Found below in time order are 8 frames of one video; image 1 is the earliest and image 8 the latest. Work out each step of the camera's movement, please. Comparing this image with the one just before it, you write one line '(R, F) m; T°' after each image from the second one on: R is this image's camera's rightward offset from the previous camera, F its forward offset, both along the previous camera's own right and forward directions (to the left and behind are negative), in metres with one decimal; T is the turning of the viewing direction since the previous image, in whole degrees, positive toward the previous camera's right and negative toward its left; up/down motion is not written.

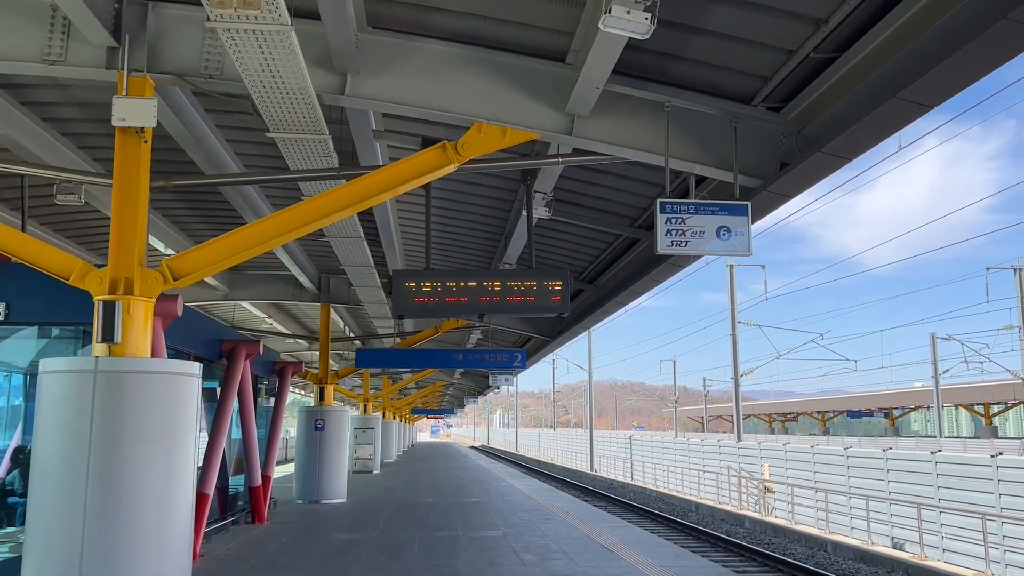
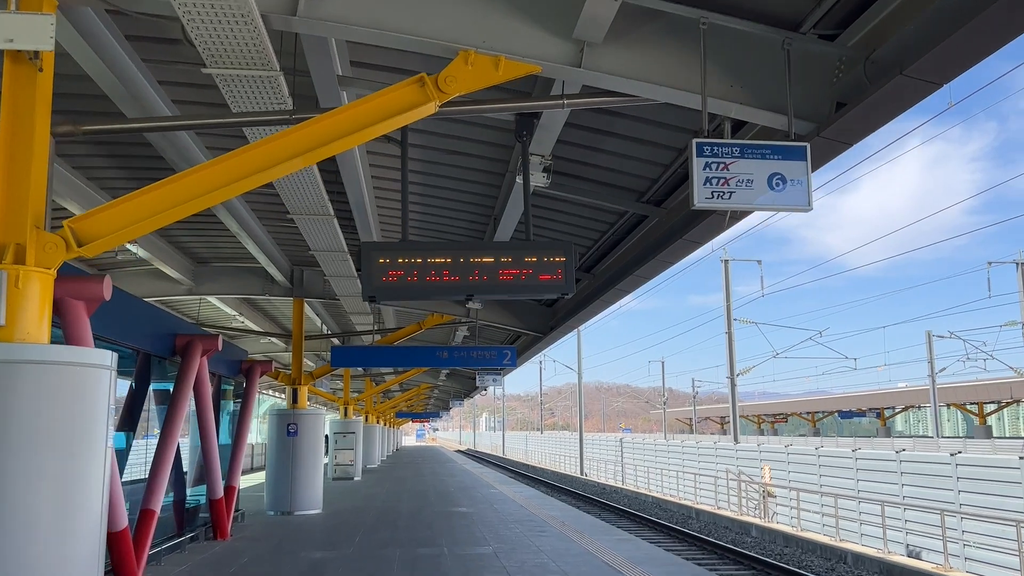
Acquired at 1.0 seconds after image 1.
(-0.1, +1.2) m; +1°
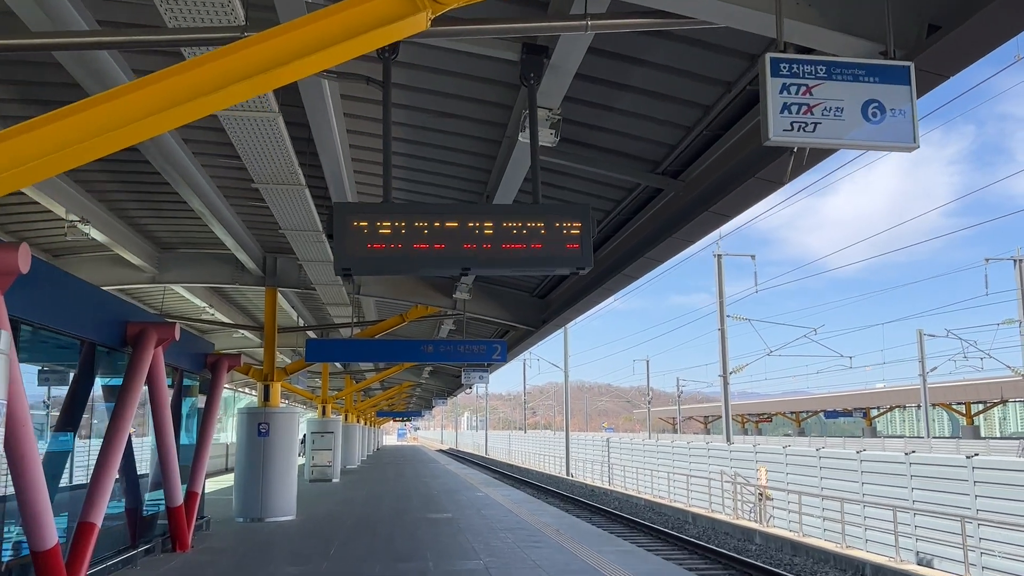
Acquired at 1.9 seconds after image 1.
(-0.1, +1.0) m; +1°
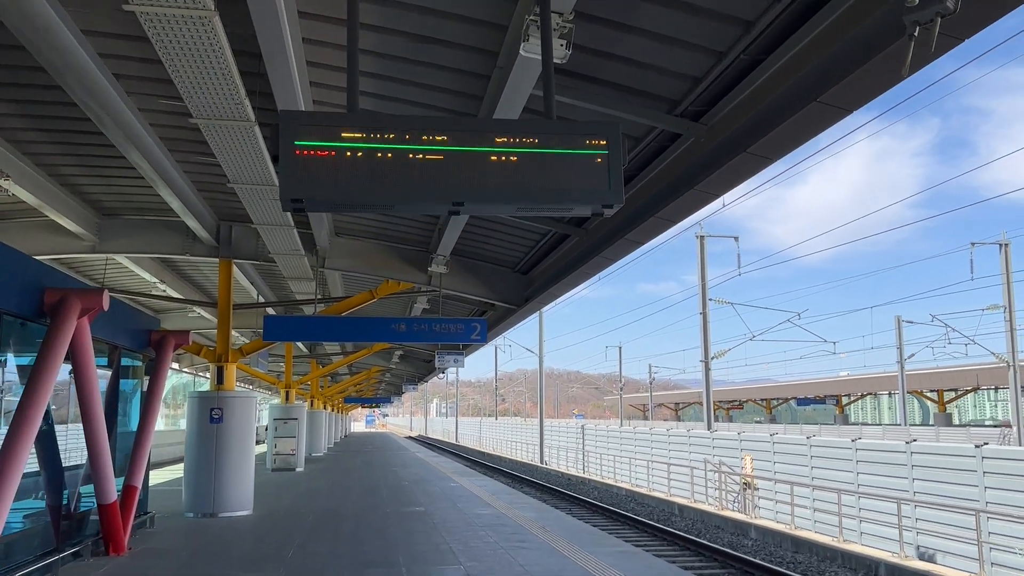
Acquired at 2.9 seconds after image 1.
(-0.2, +1.2) m; +2°
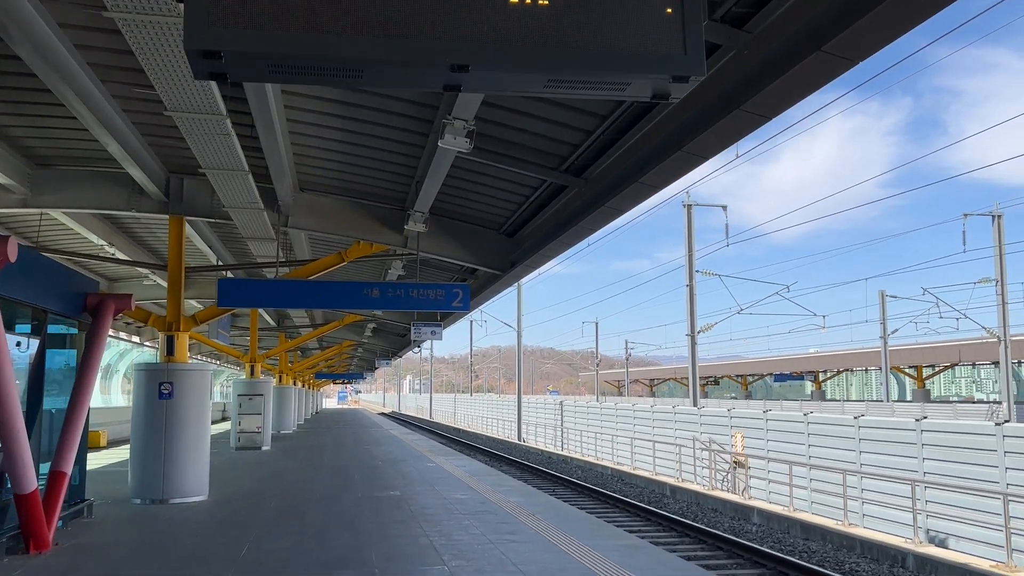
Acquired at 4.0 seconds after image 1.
(-0.2, +1.2) m; +2°
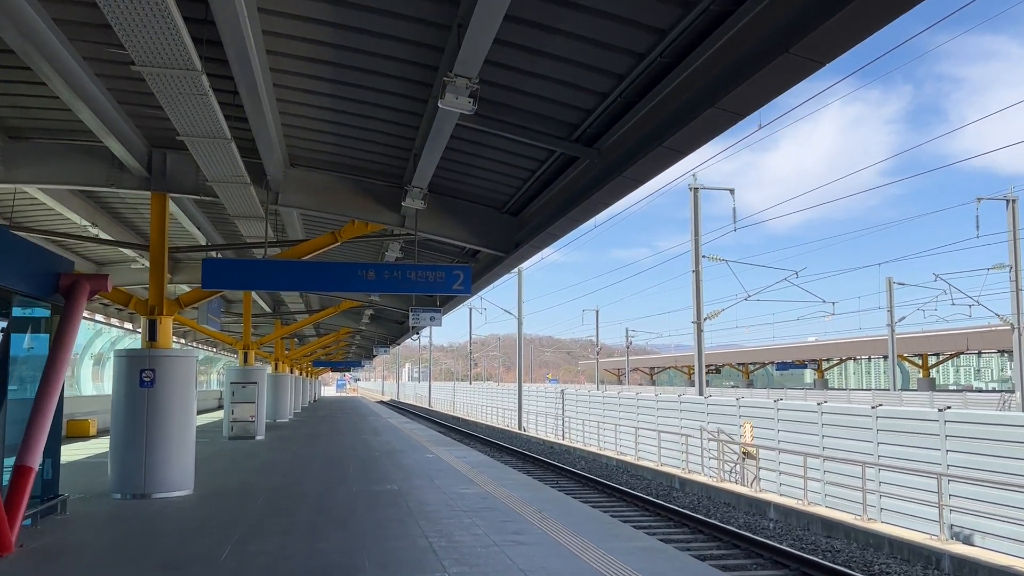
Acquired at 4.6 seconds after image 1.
(-0.1, +0.7) m; 0°
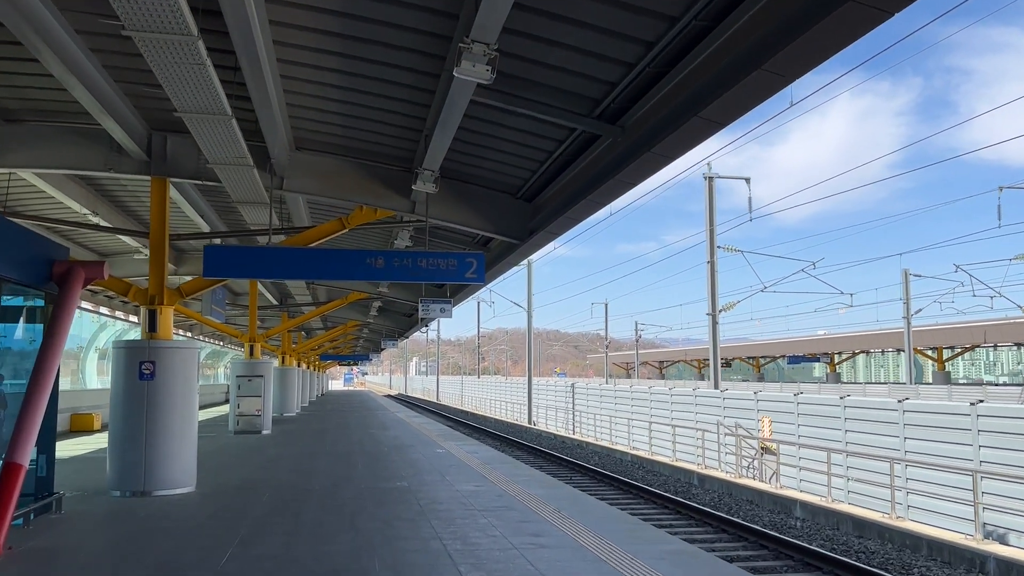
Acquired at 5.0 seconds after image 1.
(-0.1, +0.5) m; 0°
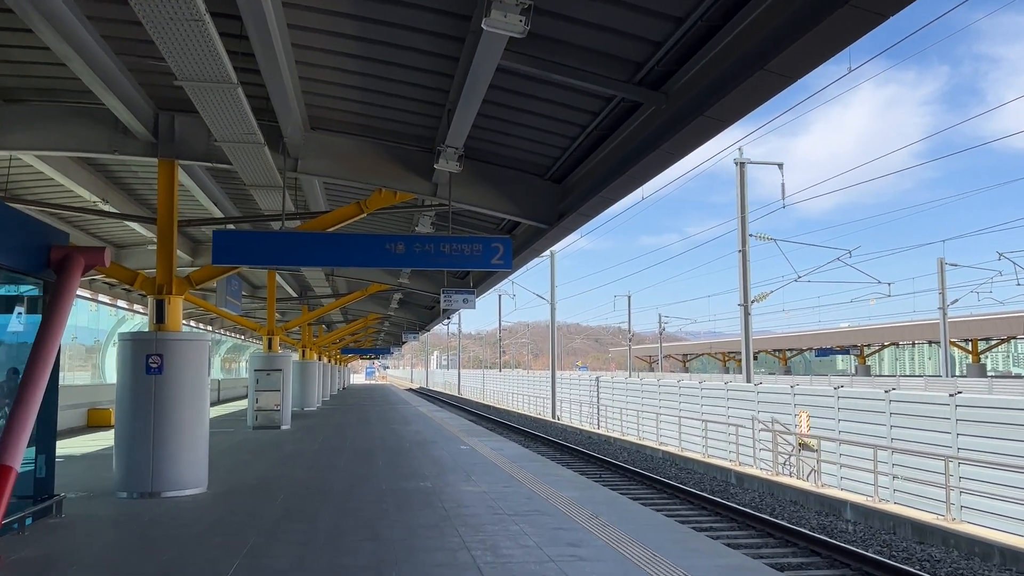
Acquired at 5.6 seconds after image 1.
(-0.1, +0.7) m; -1°
